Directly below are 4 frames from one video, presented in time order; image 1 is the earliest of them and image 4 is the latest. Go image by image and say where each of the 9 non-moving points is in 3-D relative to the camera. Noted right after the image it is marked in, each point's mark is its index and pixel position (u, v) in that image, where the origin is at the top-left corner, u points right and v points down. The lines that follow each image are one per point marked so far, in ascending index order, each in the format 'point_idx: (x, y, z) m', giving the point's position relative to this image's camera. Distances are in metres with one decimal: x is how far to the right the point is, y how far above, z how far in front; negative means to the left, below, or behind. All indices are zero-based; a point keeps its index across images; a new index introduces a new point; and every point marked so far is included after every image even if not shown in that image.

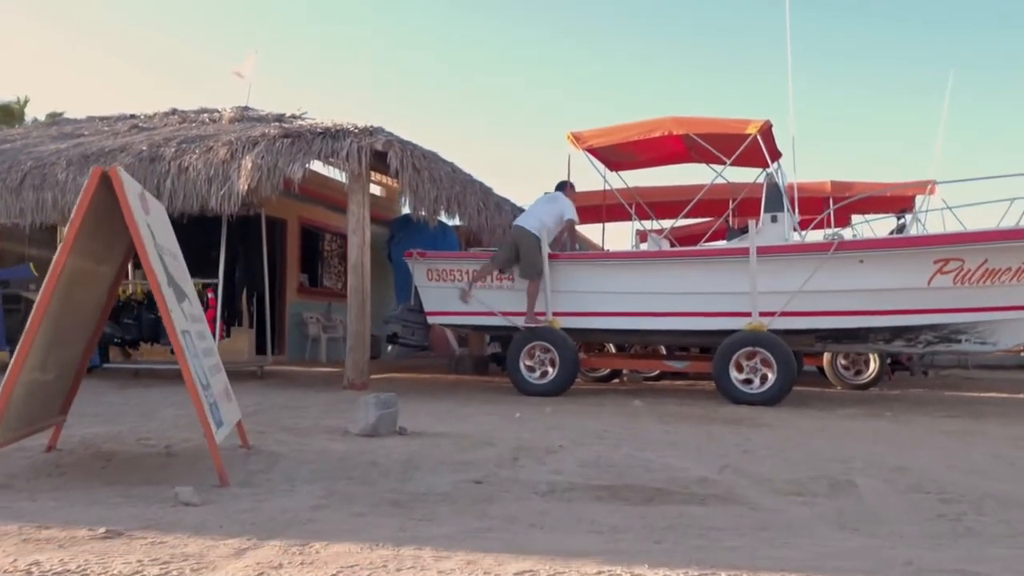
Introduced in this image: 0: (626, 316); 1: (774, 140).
0: (+1.1, -0.3, +8.3) m
1: (+2.5, +1.4, +8.4) m
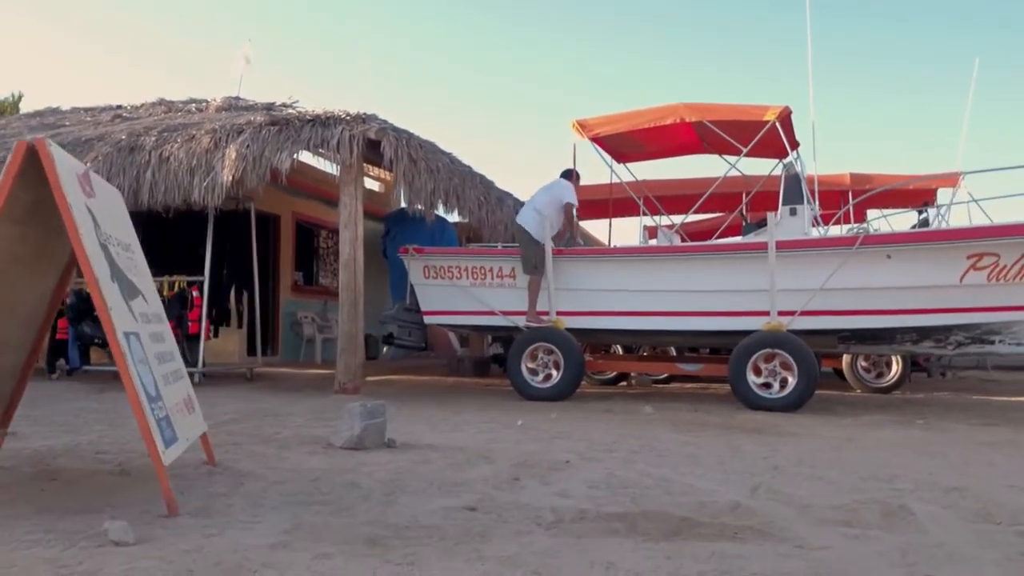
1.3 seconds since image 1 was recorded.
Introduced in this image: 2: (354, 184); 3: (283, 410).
0: (+1.1, -0.3, +7.8) m
1: (+2.6, +1.4, +7.9) m
2: (-1.4, +0.9, +7.9) m
3: (-1.7, -0.9, +6.6) m
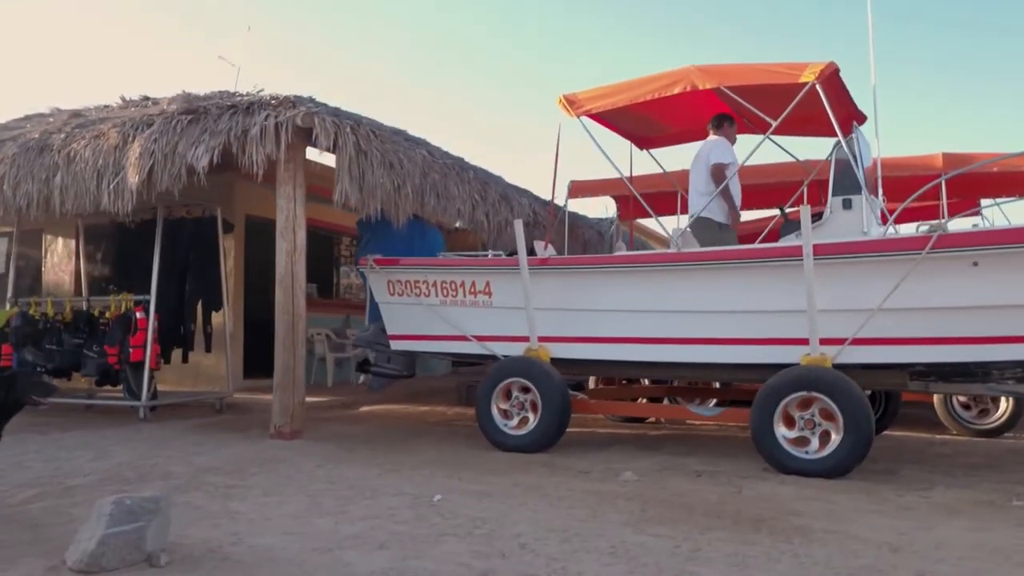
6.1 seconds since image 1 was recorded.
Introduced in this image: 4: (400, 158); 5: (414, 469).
0: (+0.9, -0.4, +6.1) m
1: (+2.3, +1.3, +6.0) m
2: (-1.6, +0.8, +6.5) m
3: (-2.1, -1.1, +5.2) m
4: (-0.9, +1.0, +6.9) m
5: (-0.6, -1.1, +5.4) m
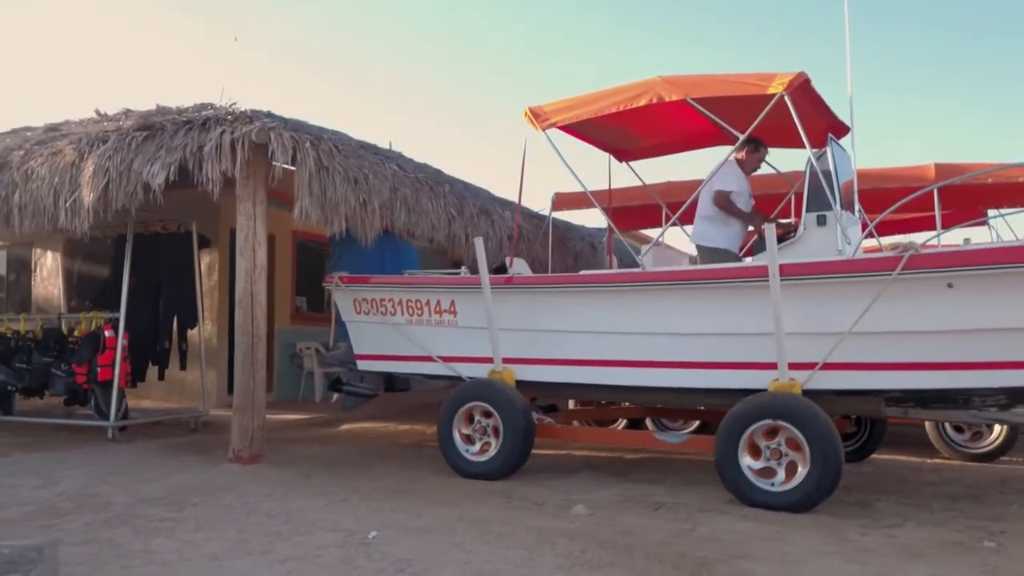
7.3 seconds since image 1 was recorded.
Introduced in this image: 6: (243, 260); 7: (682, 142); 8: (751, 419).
0: (+0.6, -0.5, +5.8) m
1: (+2.0, +1.2, +5.7) m
2: (-1.9, +0.6, +6.3) m
3: (-2.4, -1.2, +5.0) m
4: (-1.1, +0.9, +6.7) m
5: (-0.9, -1.3, +5.2) m
6: (-1.9, +0.2, +6.3) m
7: (+1.3, +1.1, +6.8) m
8: (+1.4, -0.7, +5.0) m
